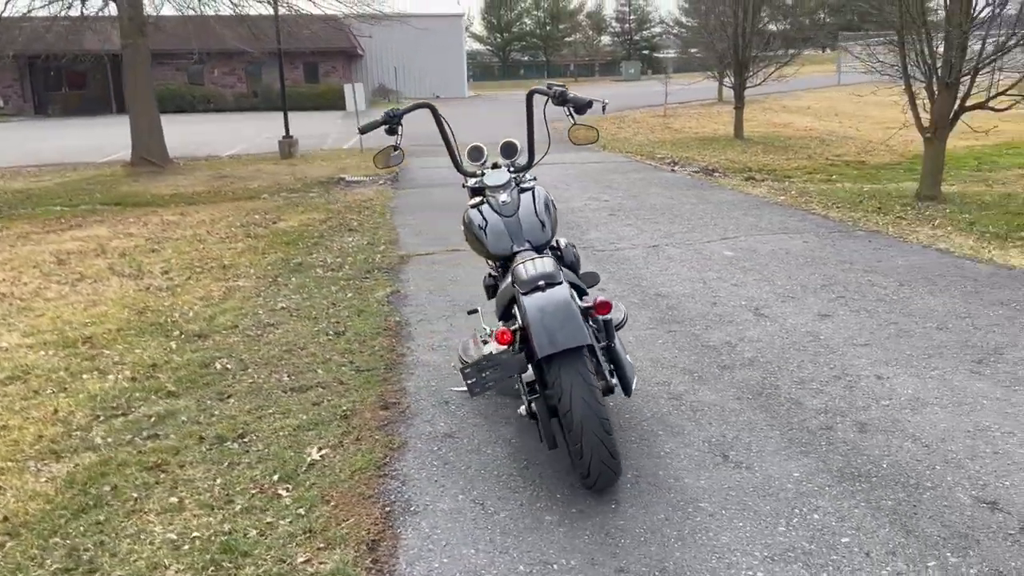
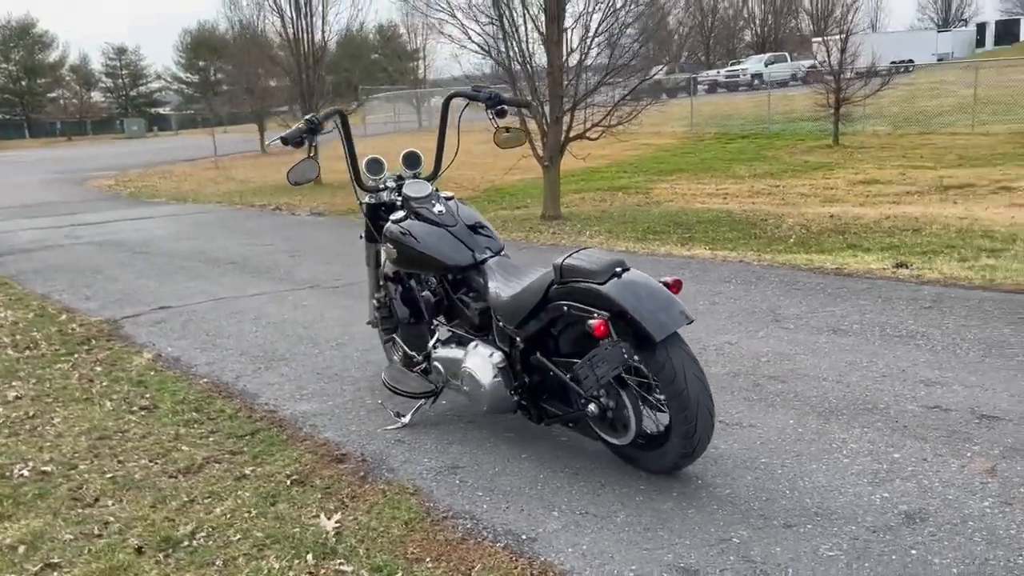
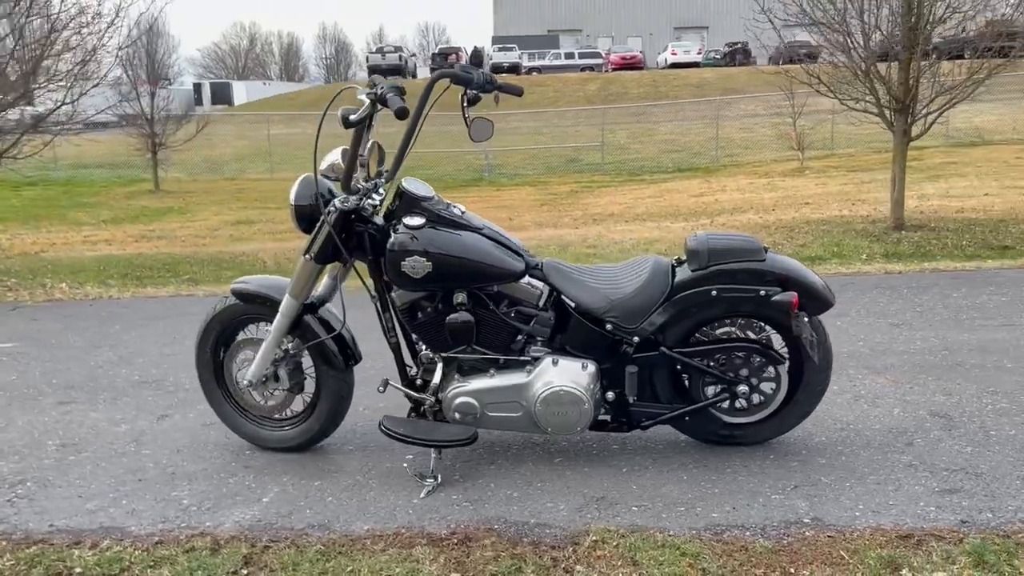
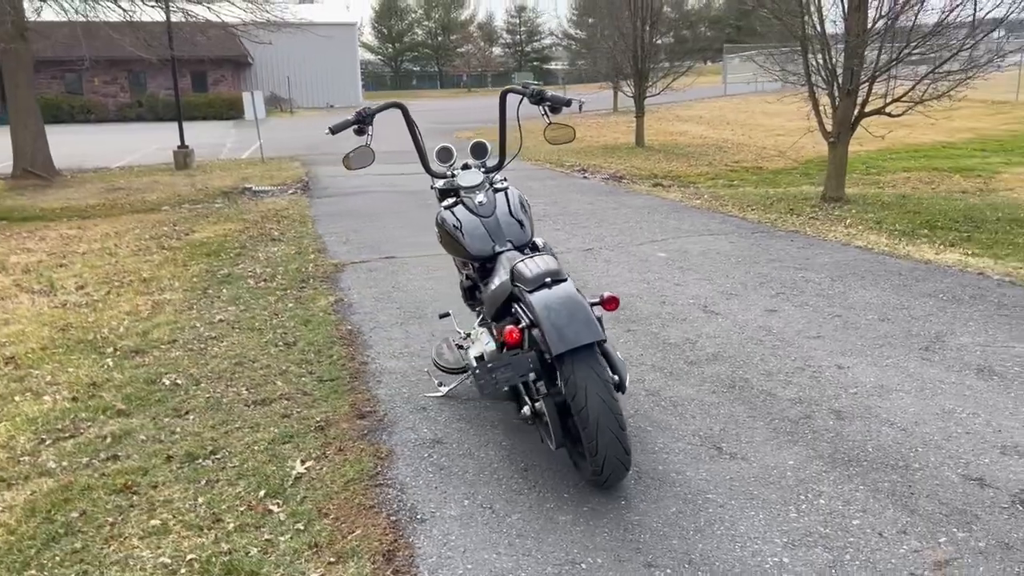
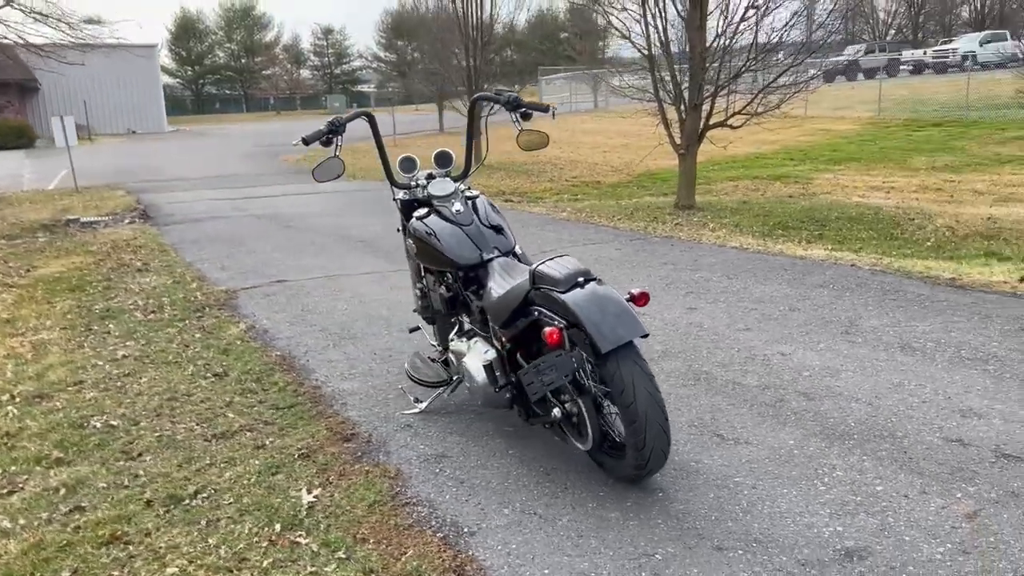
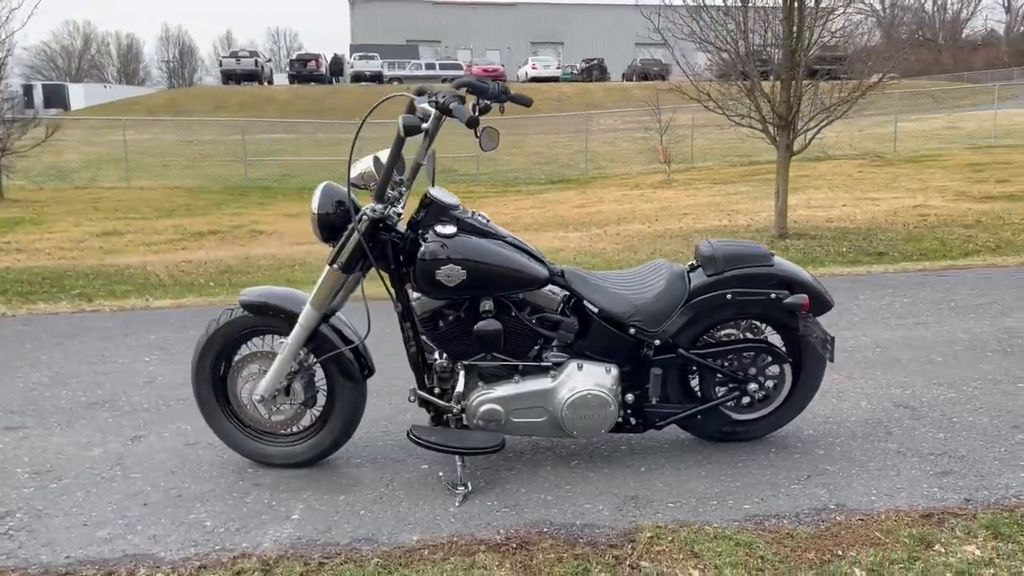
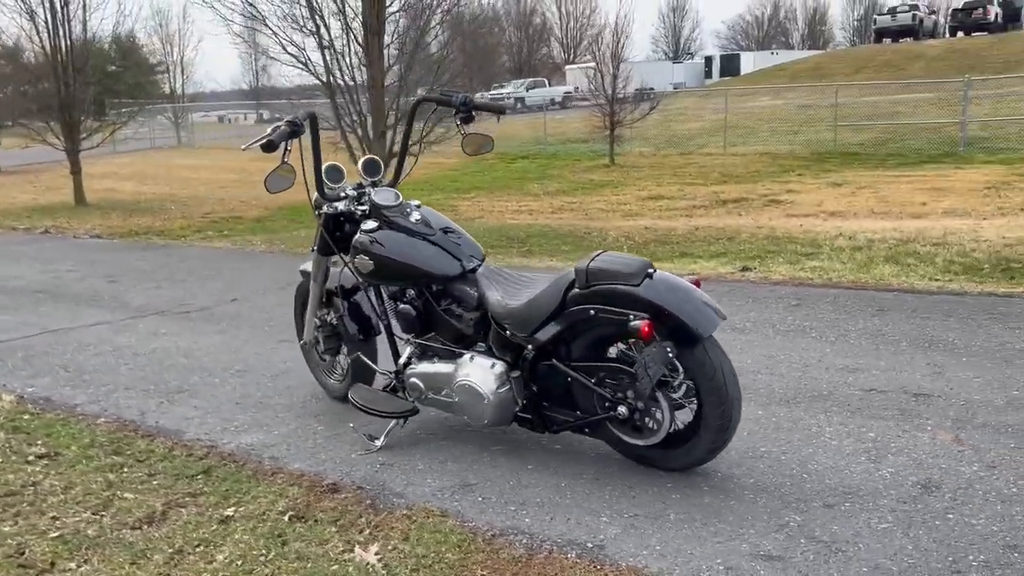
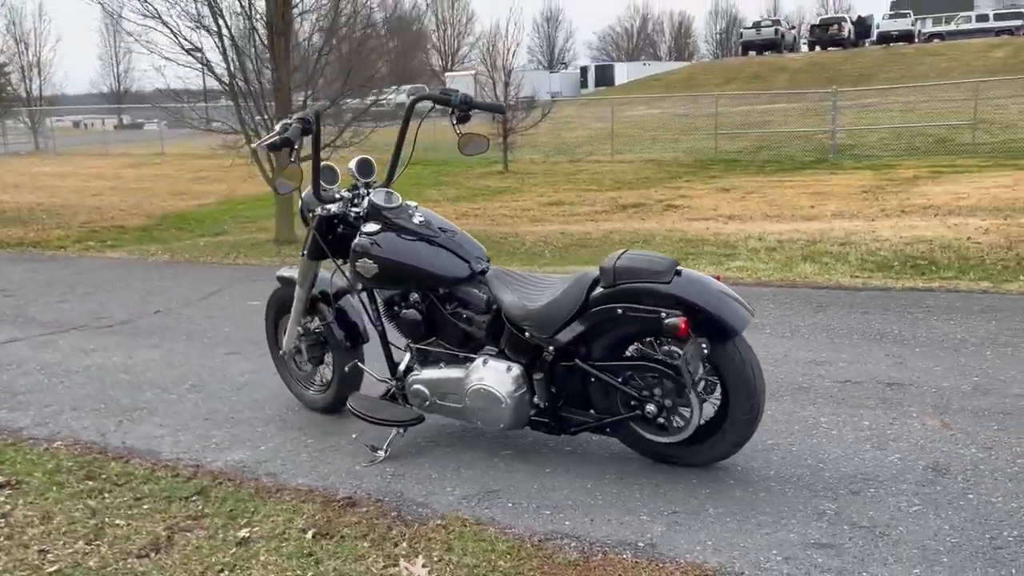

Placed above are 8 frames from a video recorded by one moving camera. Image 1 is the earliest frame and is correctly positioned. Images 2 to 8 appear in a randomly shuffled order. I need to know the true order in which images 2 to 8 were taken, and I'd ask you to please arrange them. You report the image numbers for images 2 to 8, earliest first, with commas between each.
4, 5, 2, 7, 8, 3, 6
